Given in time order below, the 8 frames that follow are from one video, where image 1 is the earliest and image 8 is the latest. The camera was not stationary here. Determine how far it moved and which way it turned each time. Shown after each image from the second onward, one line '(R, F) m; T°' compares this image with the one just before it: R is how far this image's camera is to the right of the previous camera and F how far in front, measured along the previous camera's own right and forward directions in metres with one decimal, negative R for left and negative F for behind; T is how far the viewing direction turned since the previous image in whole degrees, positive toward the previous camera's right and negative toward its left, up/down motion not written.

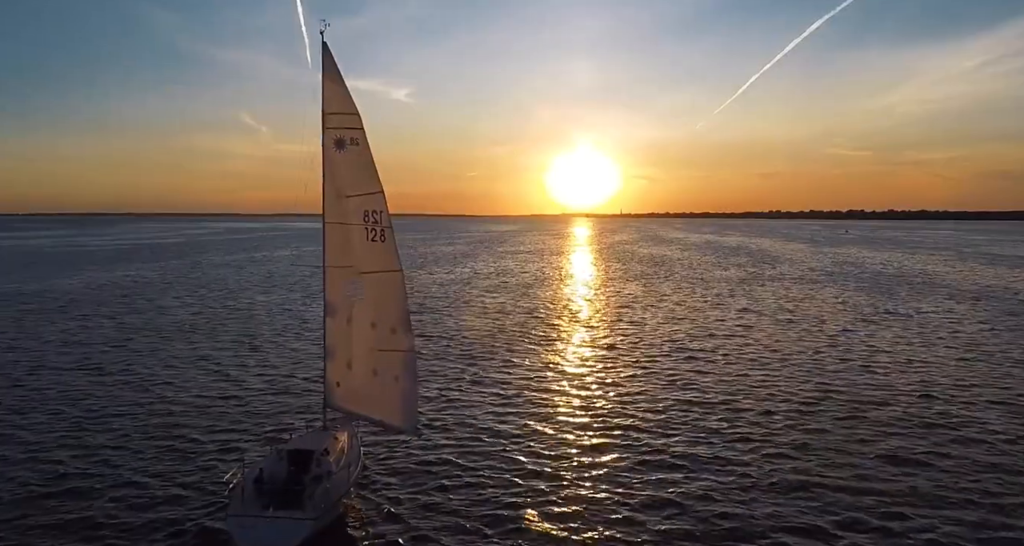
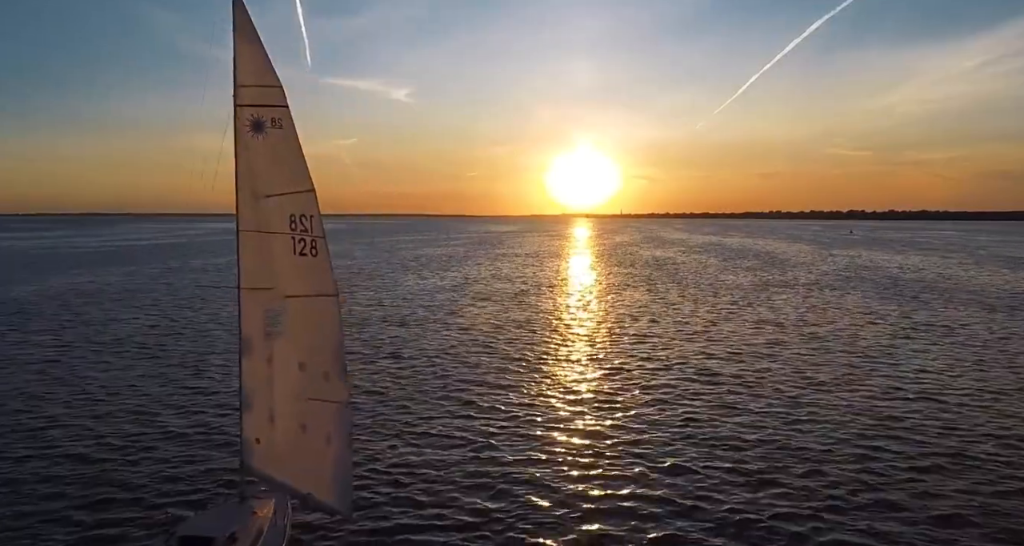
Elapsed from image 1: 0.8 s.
(+0.4, +2.9) m; 0°
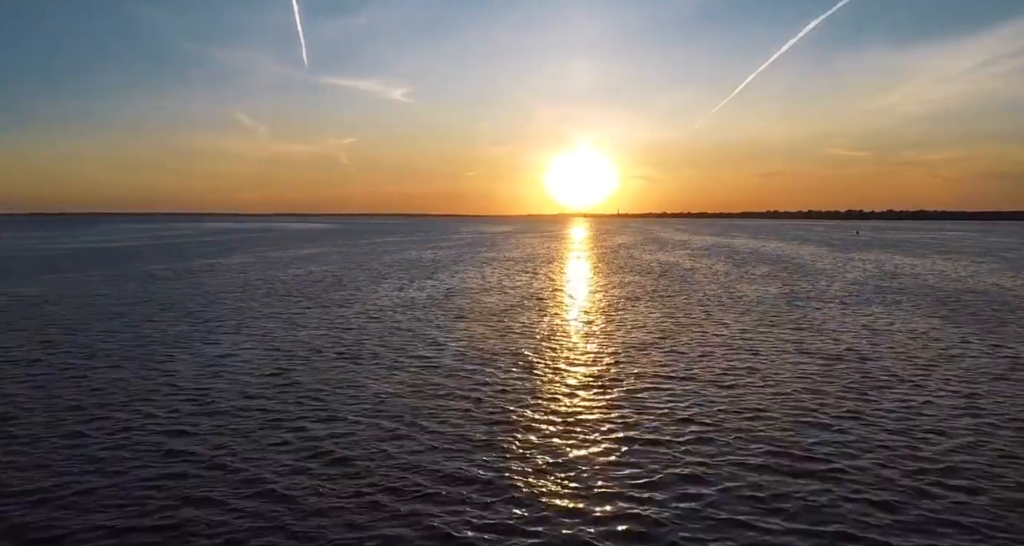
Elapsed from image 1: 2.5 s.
(+0.6, +5.8) m; 0°
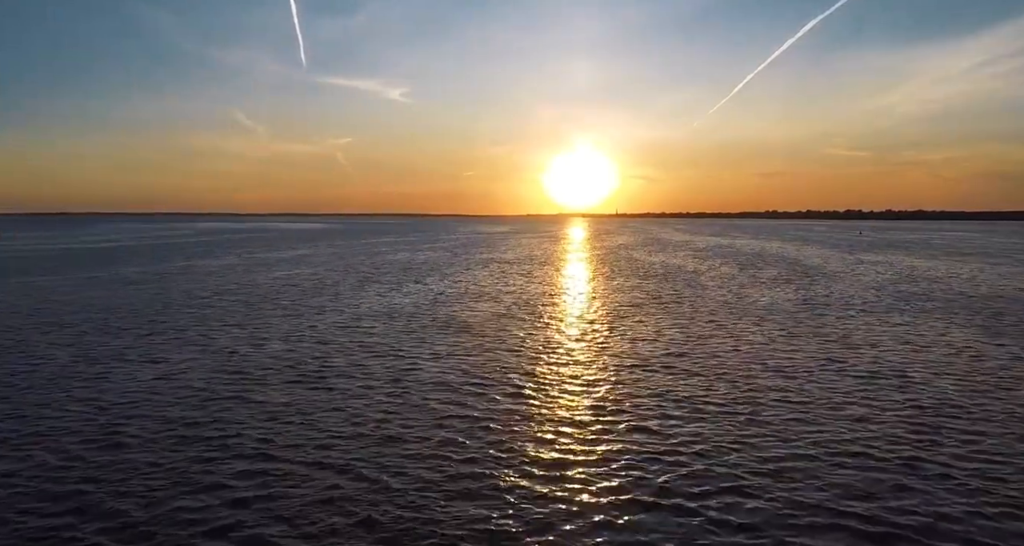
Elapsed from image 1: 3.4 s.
(+0.3, +2.8) m; 0°
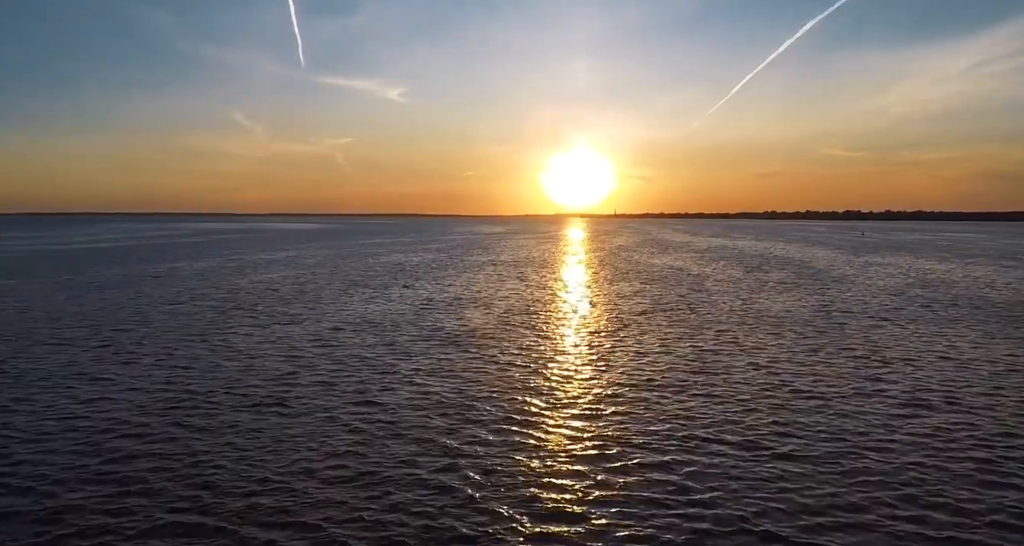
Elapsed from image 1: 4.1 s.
(+0.2, +2.3) m; 0°
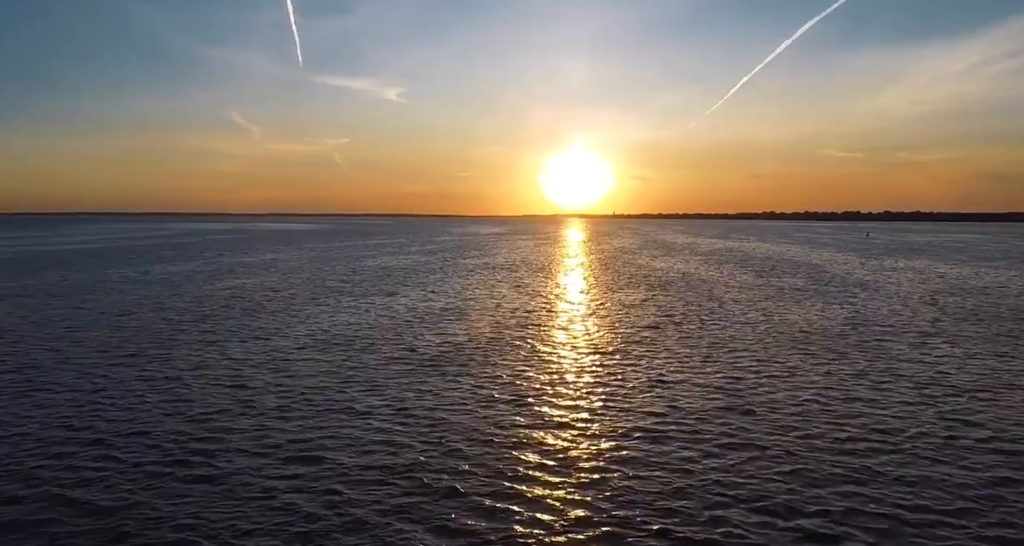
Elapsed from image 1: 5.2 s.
(+0.3, +3.7) m; 0°
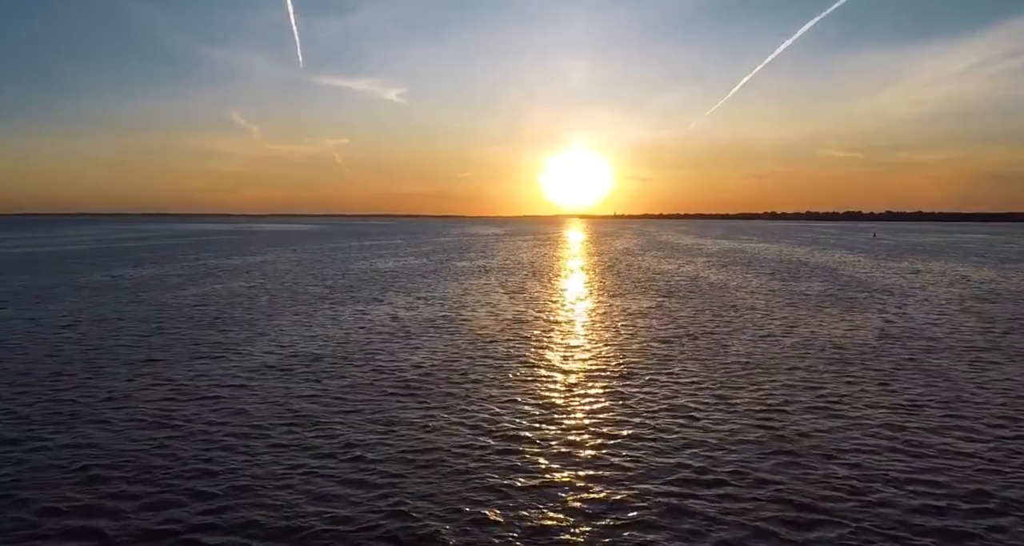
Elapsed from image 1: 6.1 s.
(+0.2, +3.3) m; 0°
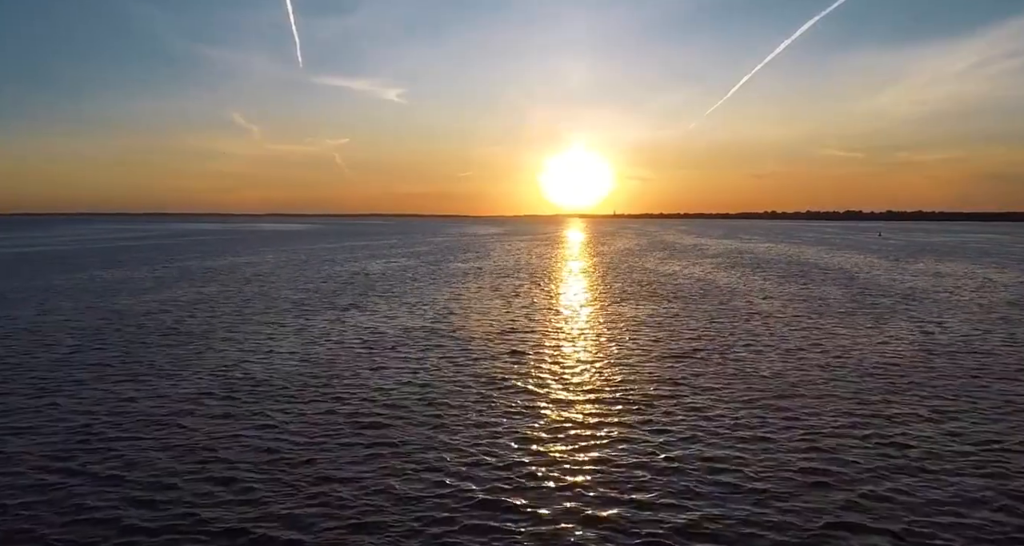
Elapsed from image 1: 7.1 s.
(+0.3, +3.1) m; 0°
